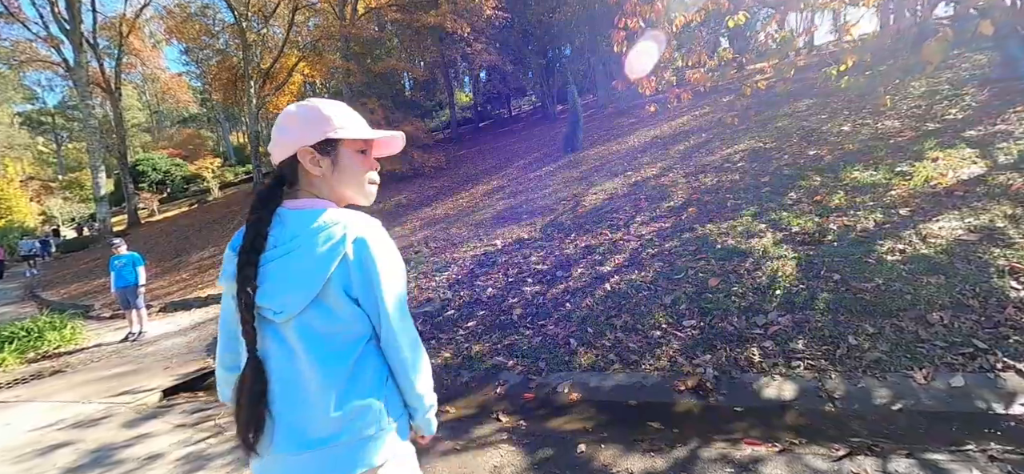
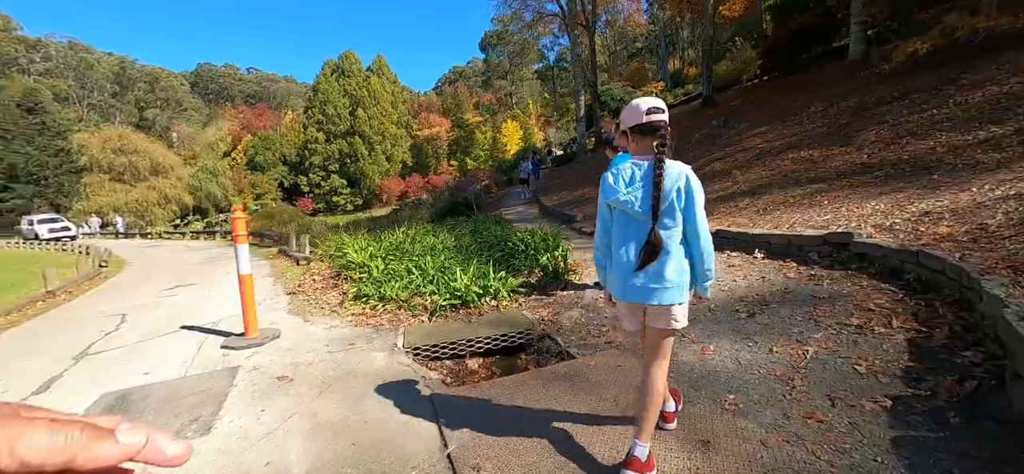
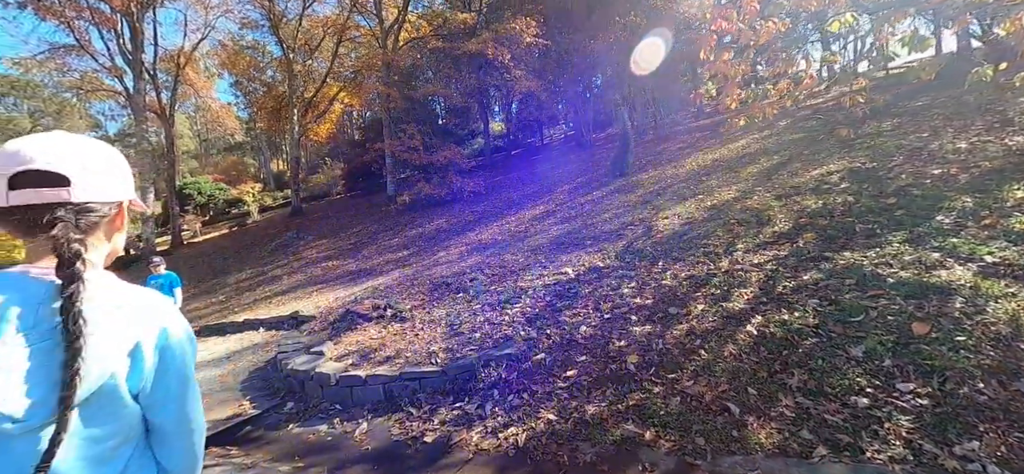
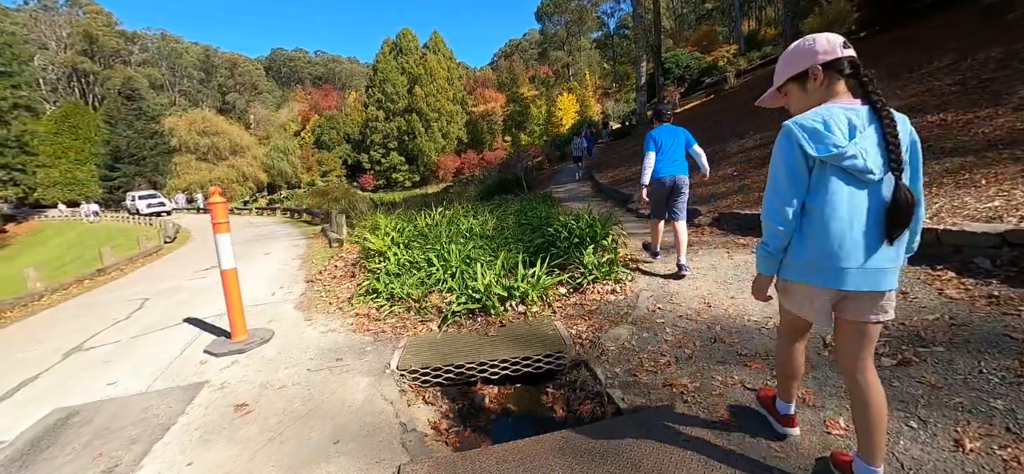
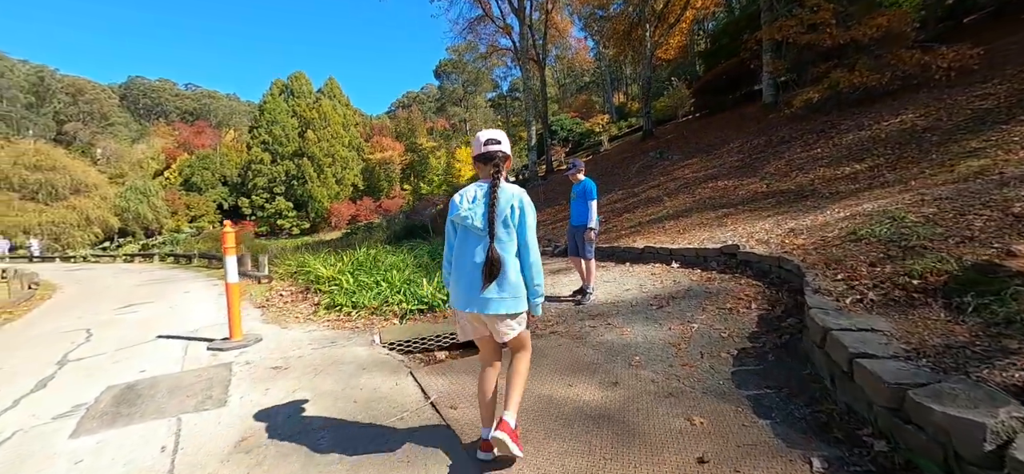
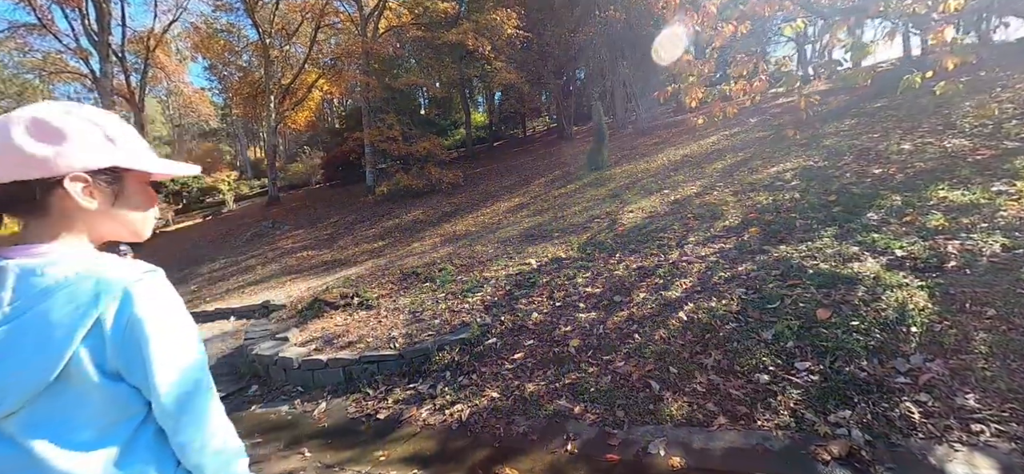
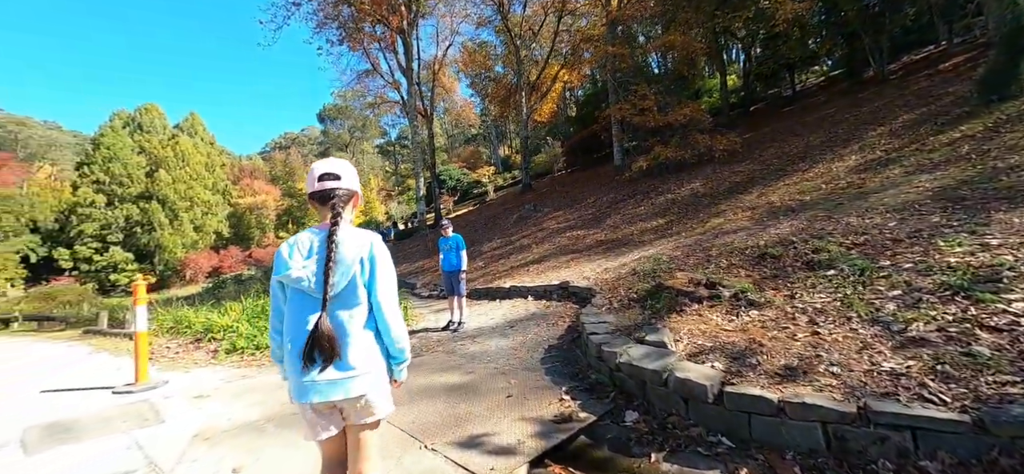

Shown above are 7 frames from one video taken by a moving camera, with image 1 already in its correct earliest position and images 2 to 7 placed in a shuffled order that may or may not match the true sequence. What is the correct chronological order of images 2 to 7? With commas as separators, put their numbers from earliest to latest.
6, 3, 7, 5, 2, 4
